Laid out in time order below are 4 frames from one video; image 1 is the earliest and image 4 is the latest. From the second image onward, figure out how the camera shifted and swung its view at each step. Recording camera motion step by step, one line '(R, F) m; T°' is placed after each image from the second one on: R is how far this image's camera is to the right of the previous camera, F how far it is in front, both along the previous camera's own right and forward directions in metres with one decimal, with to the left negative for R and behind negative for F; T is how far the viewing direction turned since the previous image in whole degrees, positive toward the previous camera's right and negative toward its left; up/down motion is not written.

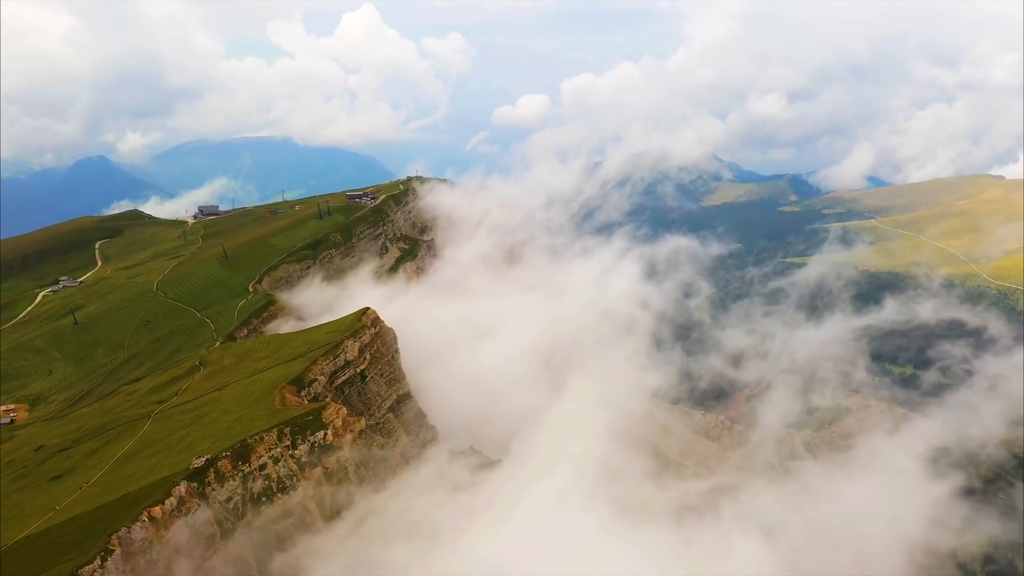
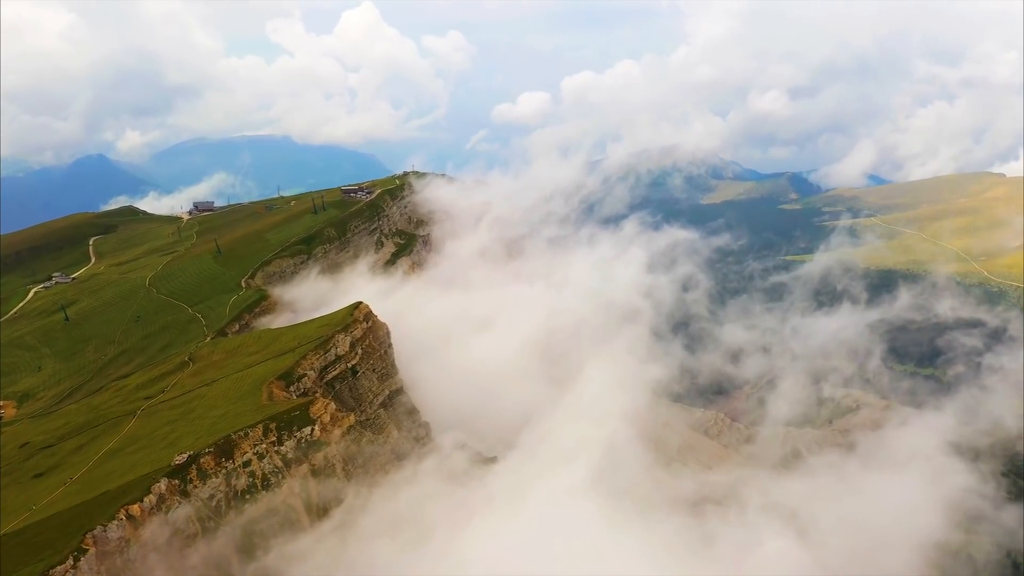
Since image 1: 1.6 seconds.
(+1.1, +2.2) m; 0°
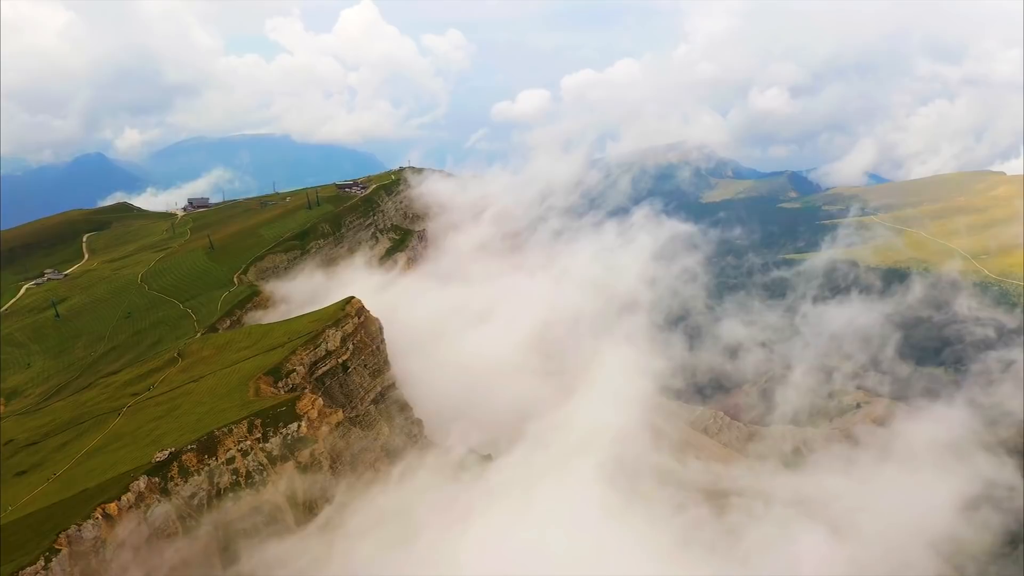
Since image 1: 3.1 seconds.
(+1.0, +2.1) m; 0°
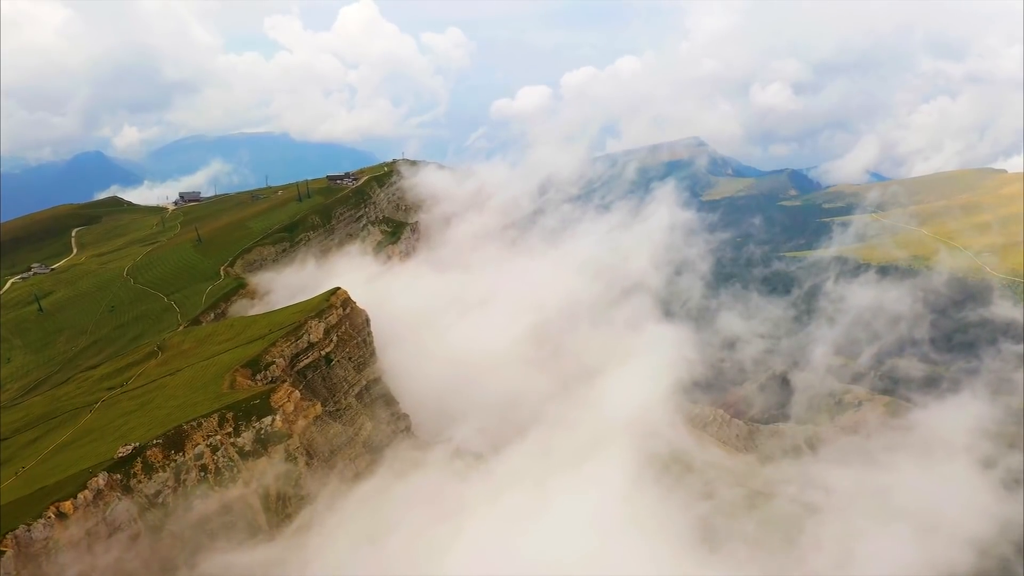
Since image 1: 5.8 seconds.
(+1.9, +3.8) m; 0°
